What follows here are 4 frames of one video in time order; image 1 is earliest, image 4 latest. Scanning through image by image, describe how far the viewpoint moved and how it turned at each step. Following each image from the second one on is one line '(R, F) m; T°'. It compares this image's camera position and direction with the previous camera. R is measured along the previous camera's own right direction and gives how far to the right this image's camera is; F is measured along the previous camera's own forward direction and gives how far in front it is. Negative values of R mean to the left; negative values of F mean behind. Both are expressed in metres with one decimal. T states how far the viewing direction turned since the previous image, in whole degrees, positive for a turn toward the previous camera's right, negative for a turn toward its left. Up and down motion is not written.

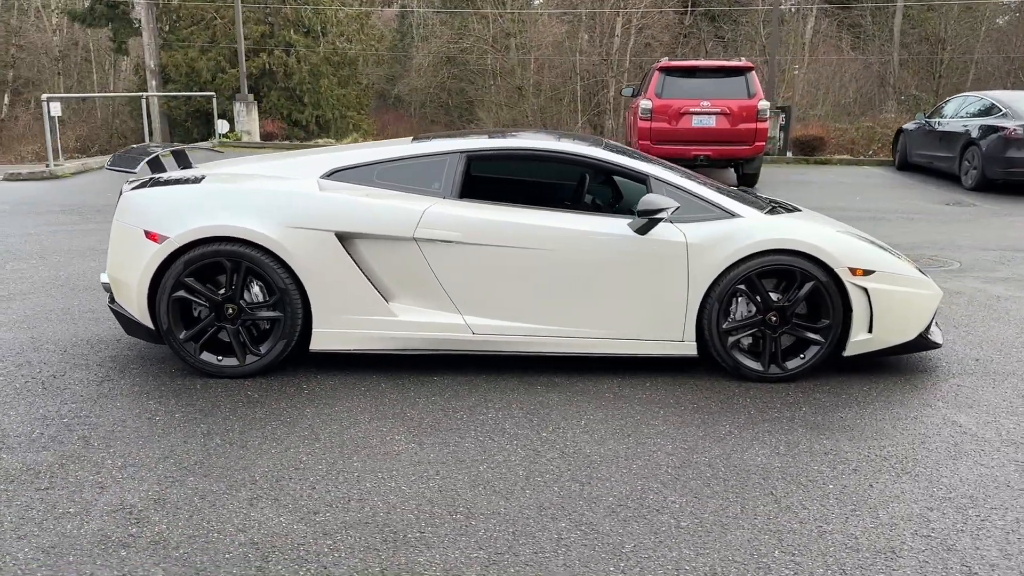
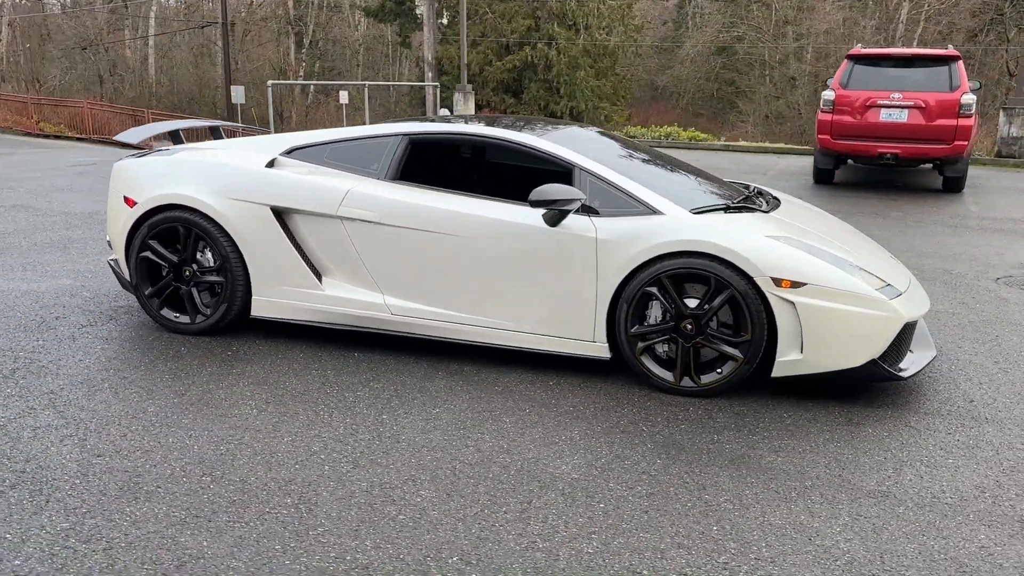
(+1.7, +0.3) m; -18°
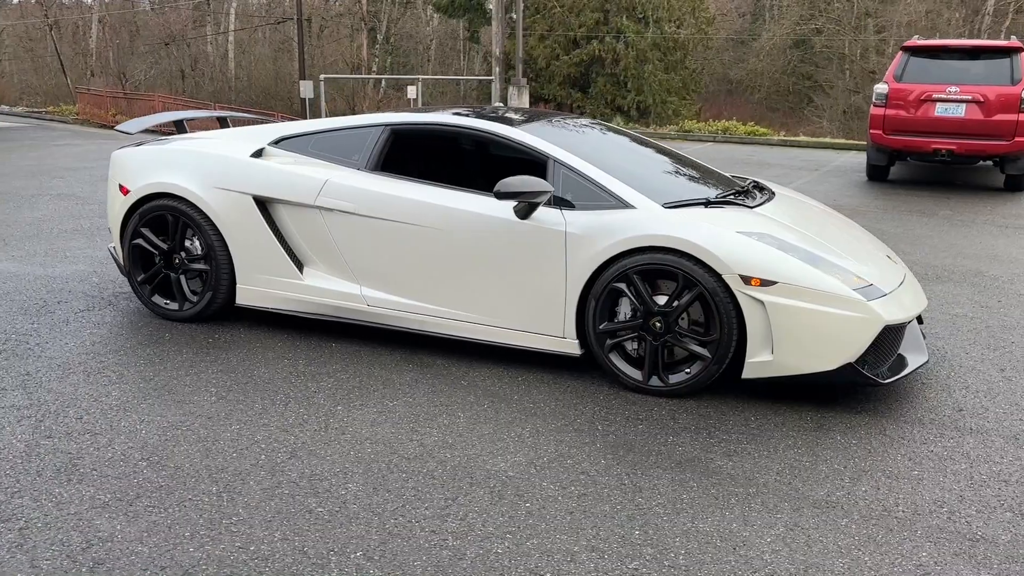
(+0.5, +0.1) m; -5°
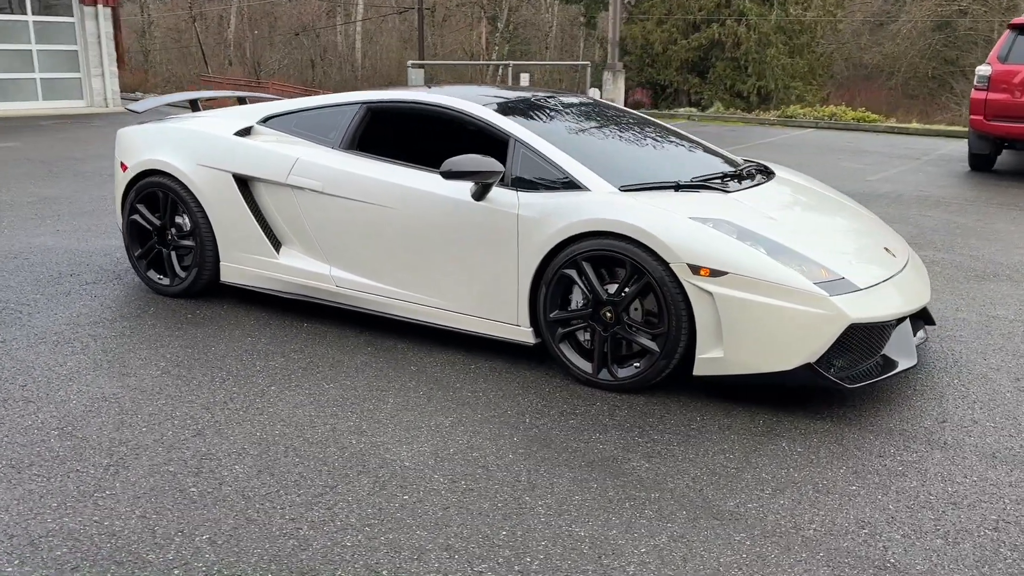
(+0.7, +0.2) m; -8°
